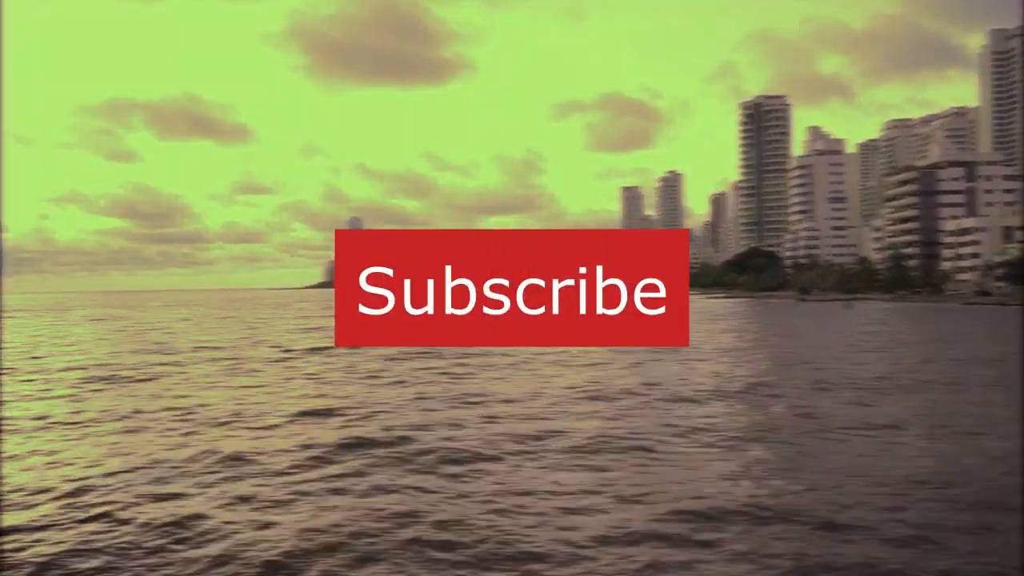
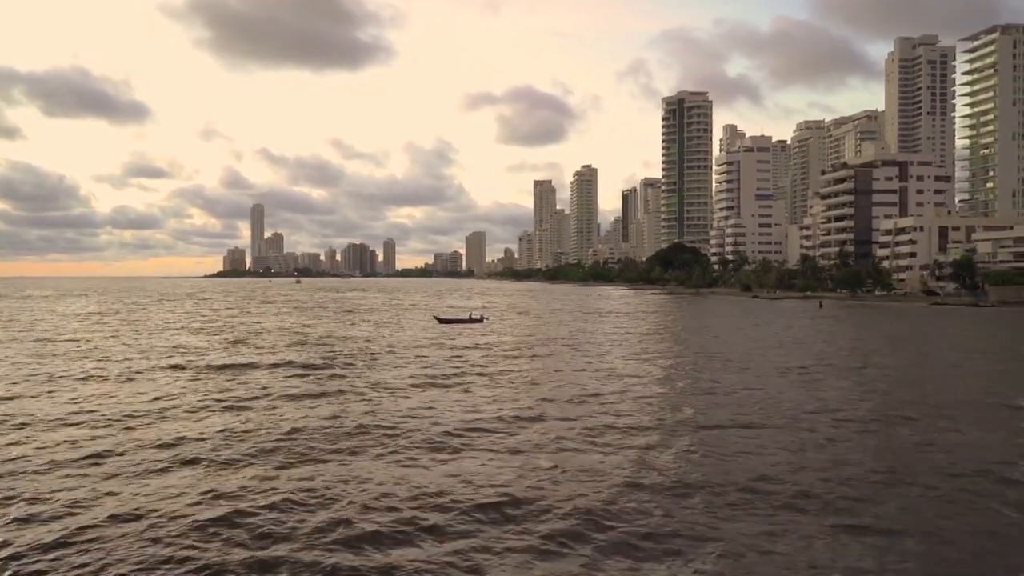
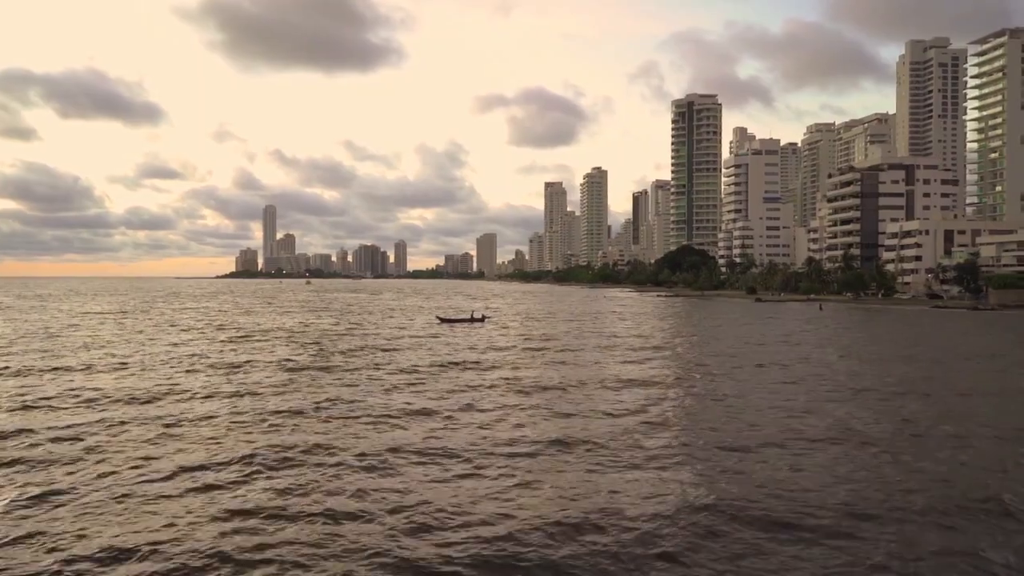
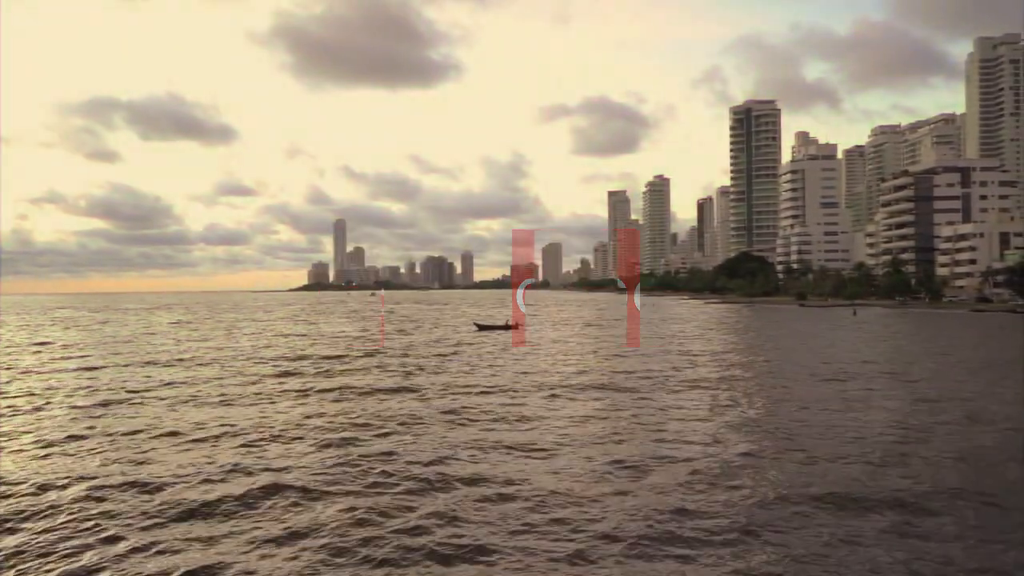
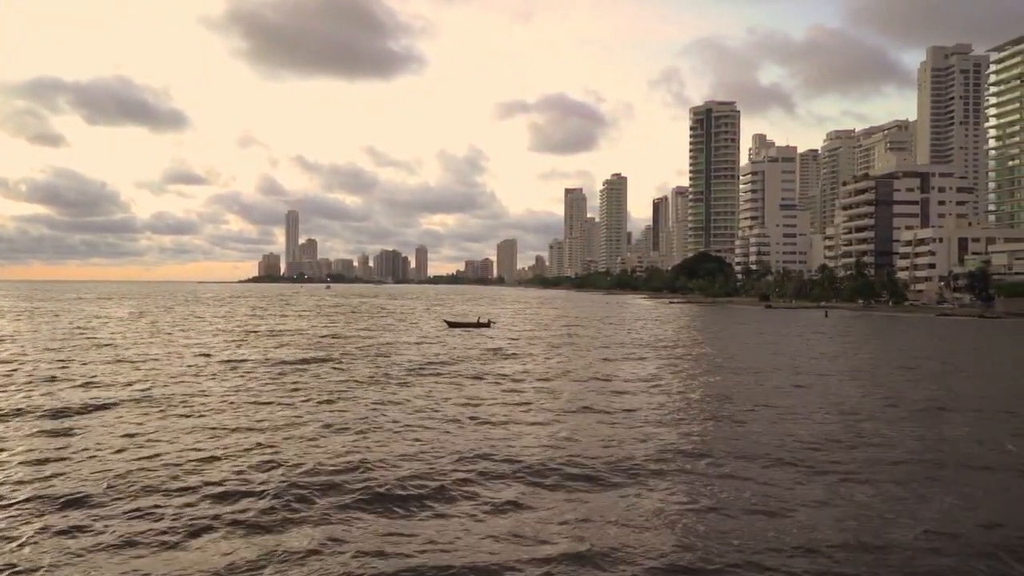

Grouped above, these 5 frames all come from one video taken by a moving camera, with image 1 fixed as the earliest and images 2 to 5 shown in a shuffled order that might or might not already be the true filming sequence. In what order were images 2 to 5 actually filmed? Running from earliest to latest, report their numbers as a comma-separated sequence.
4, 5, 3, 2
